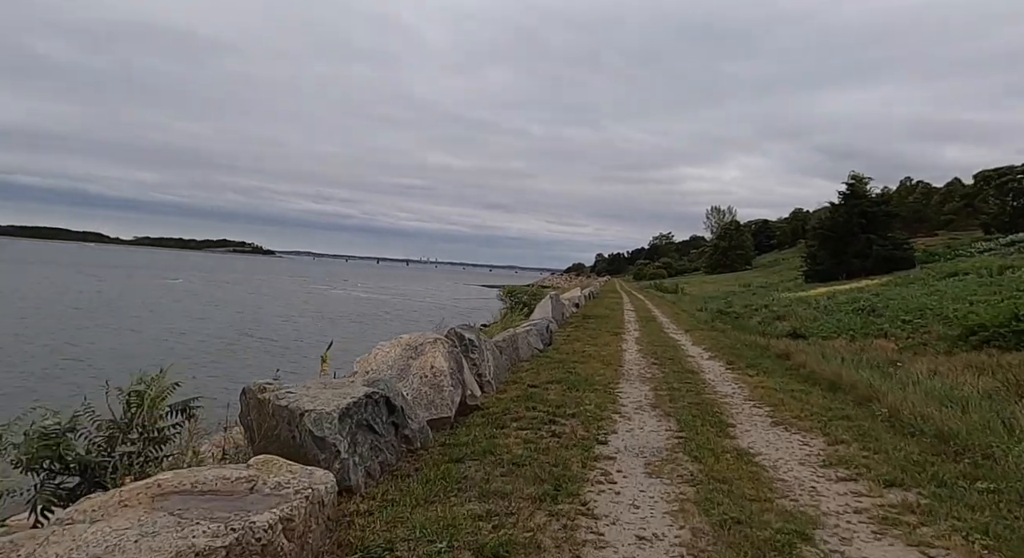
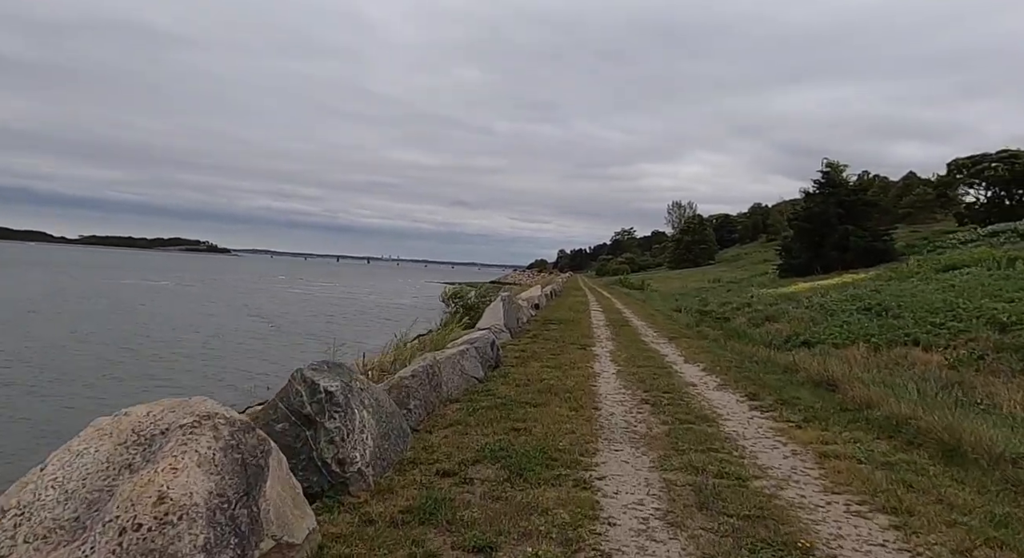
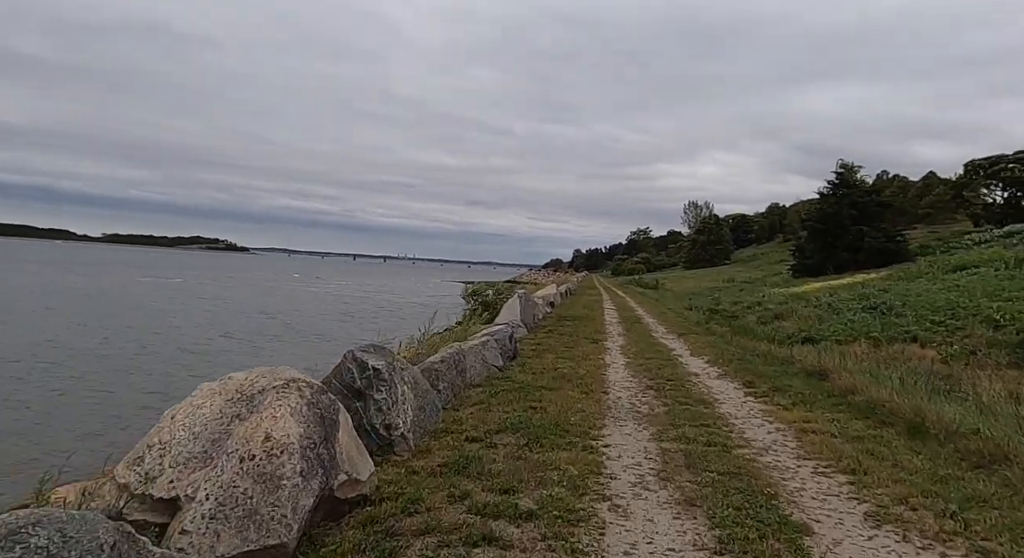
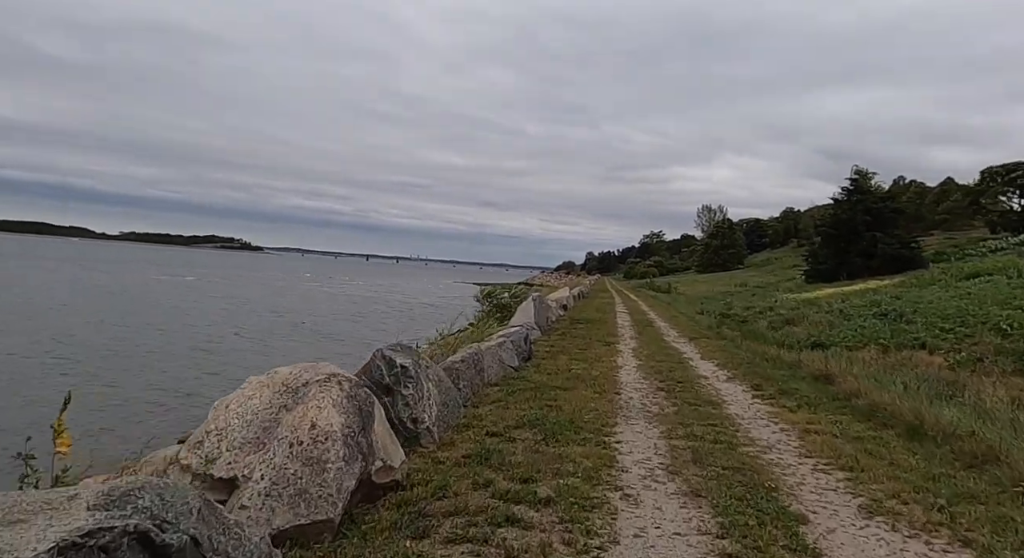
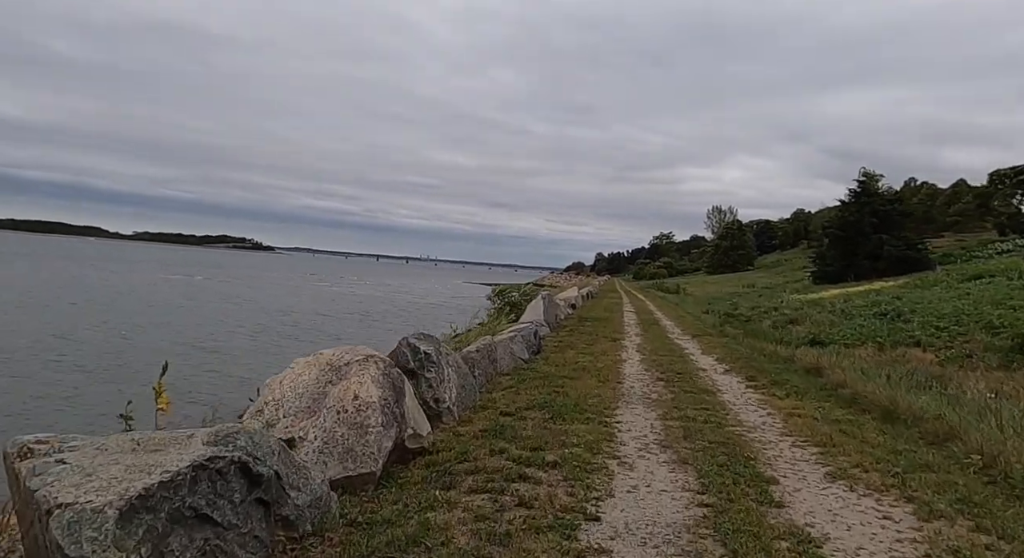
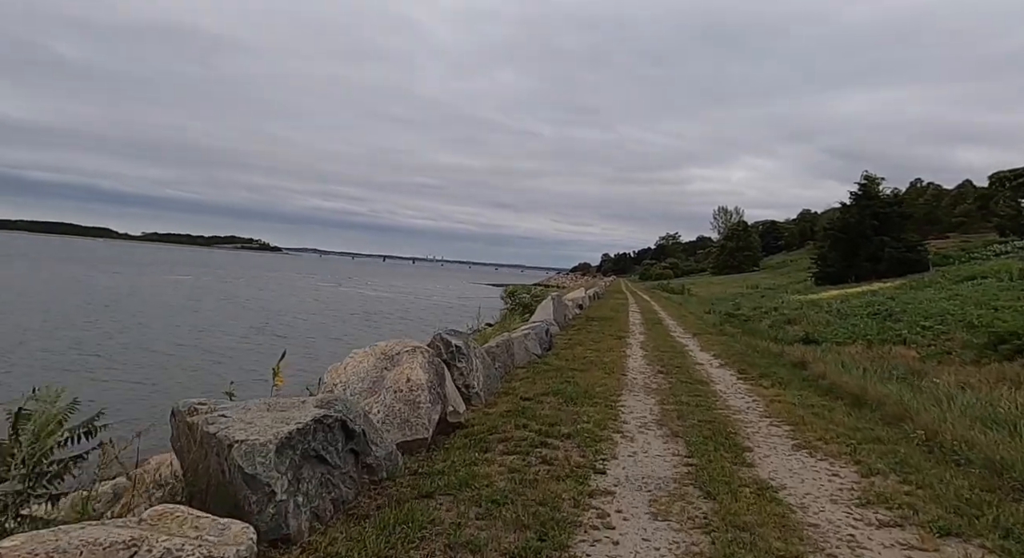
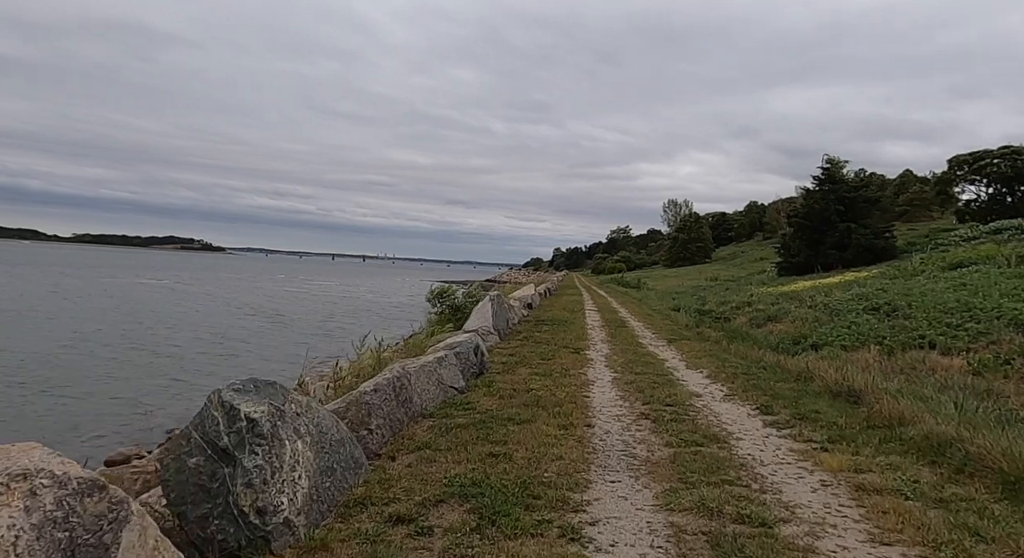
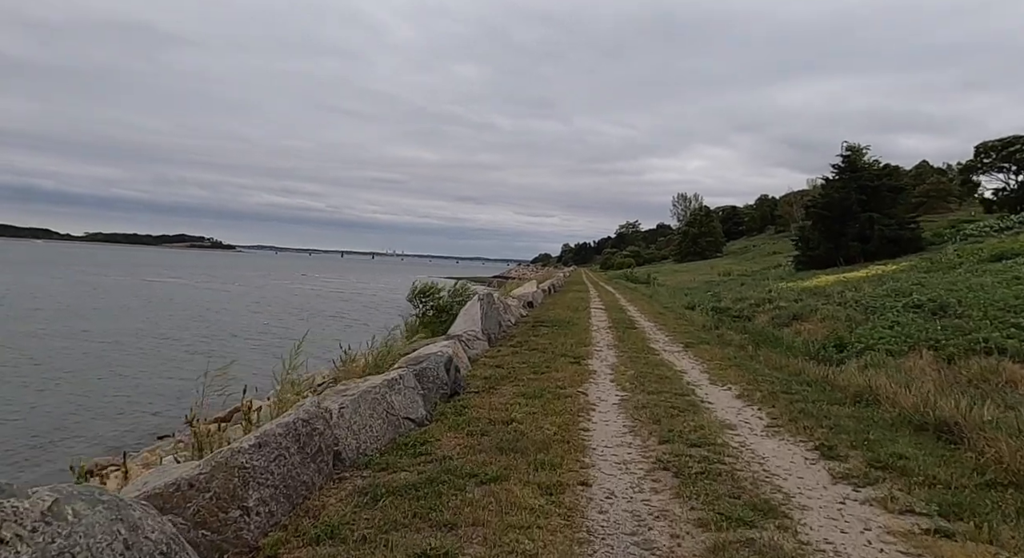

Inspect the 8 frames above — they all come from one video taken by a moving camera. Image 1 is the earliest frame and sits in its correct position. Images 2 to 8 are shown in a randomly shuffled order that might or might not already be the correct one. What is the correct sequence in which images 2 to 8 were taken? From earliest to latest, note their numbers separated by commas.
6, 5, 4, 3, 2, 7, 8
